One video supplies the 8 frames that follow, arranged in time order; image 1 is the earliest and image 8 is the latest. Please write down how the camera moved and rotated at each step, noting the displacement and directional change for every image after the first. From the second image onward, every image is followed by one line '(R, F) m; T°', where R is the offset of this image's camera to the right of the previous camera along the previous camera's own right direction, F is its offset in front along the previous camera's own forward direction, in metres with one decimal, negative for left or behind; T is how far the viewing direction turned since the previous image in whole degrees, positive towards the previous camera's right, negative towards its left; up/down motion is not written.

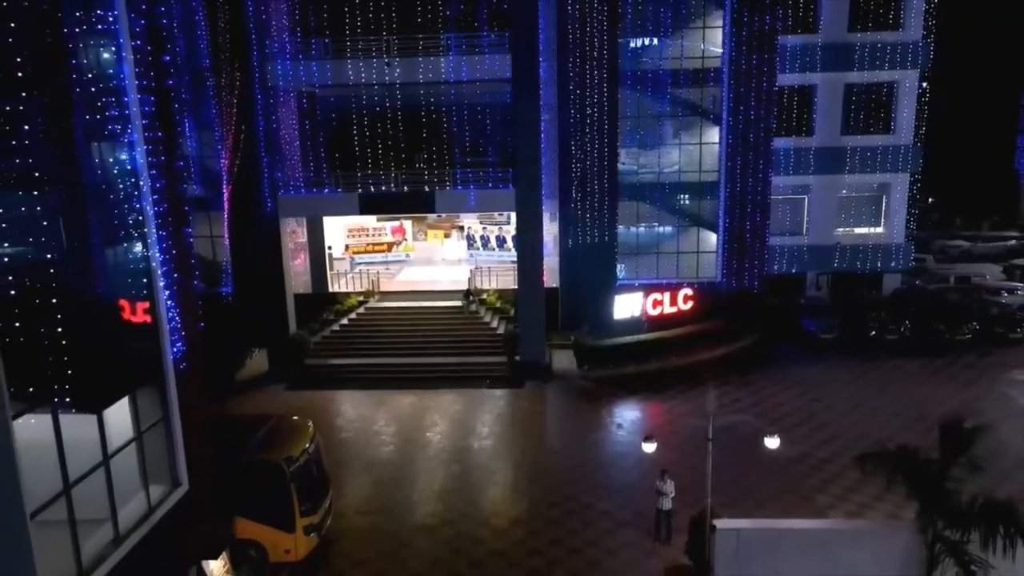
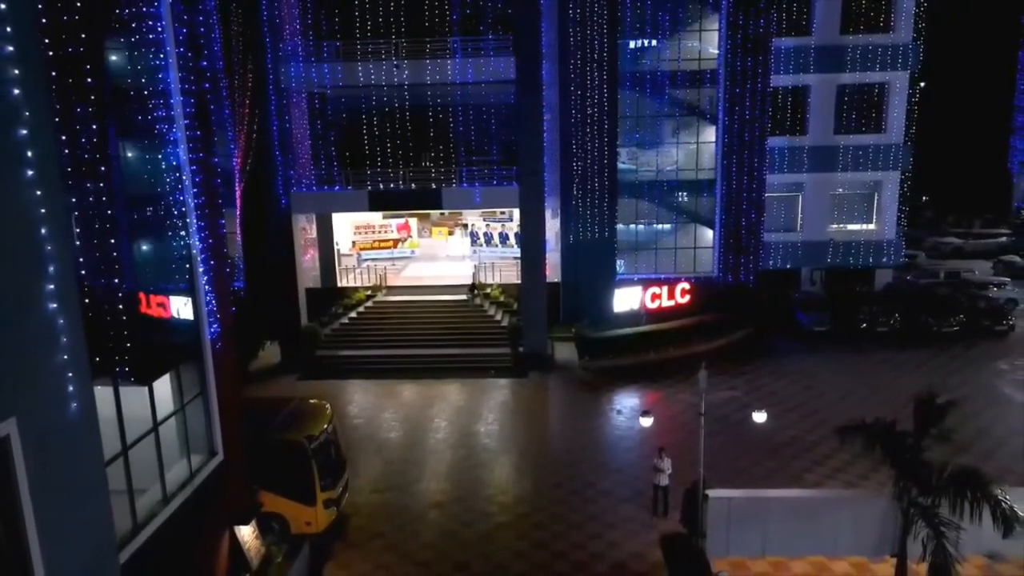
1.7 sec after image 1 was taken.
(-0.1, -0.7) m; 0°
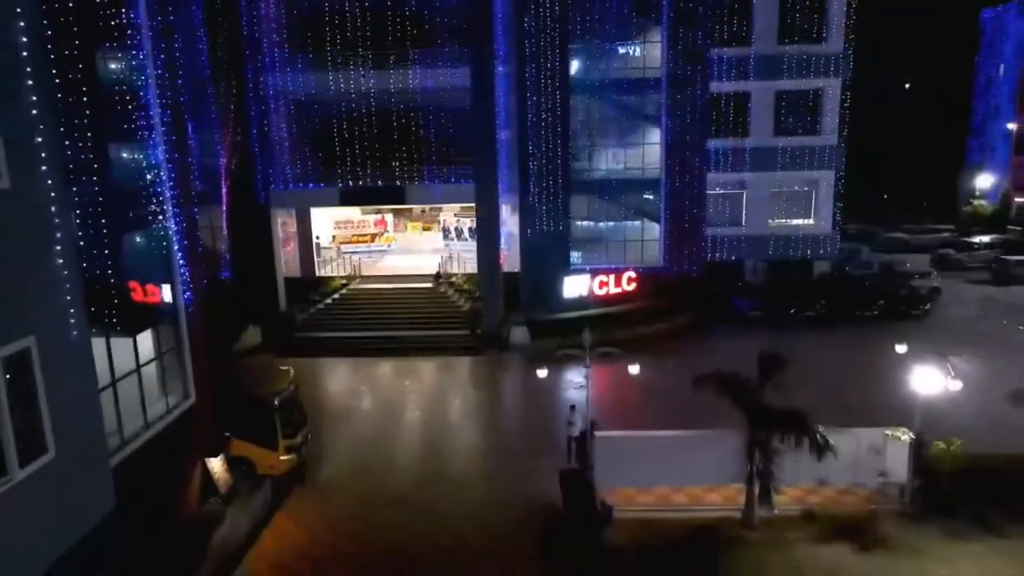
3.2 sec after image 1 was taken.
(+1.1, -1.9) m; 0°
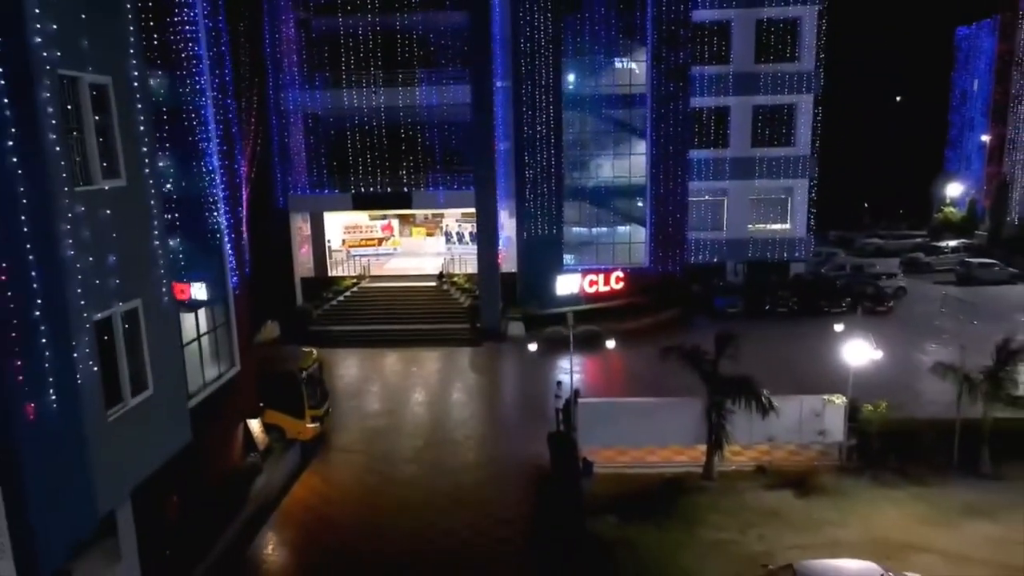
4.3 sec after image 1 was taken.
(+0.1, -1.9) m; 0°
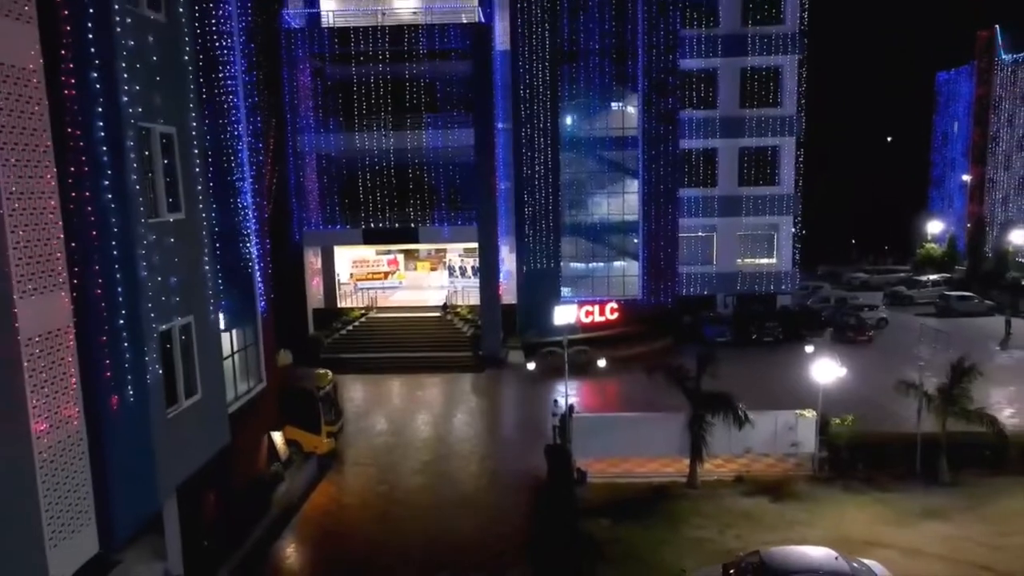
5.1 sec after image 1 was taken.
(0.0, -1.3) m; 0°
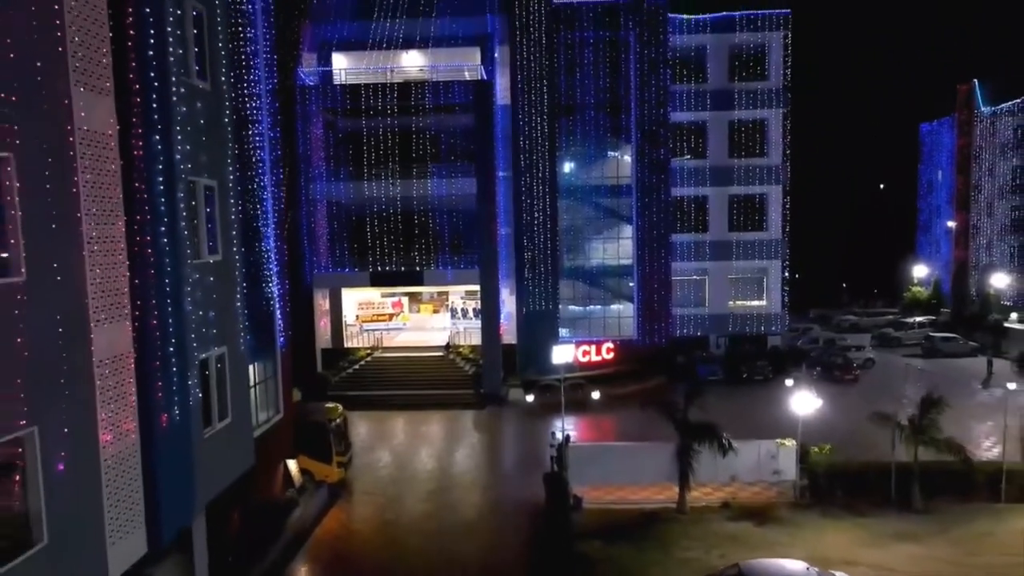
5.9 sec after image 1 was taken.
(0.0, -1.1) m; 0°
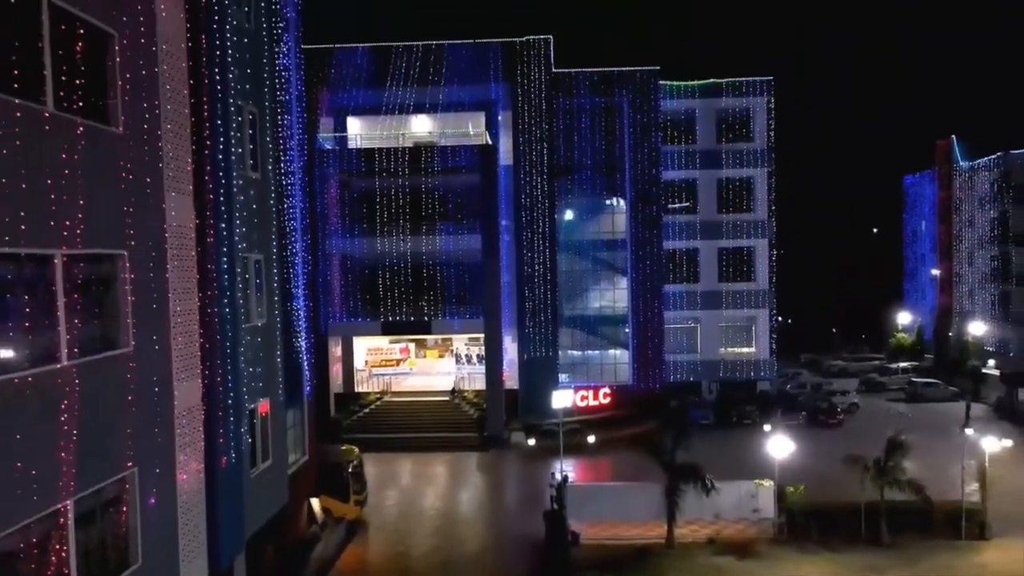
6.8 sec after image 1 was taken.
(-0.1, -1.6) m; 0°
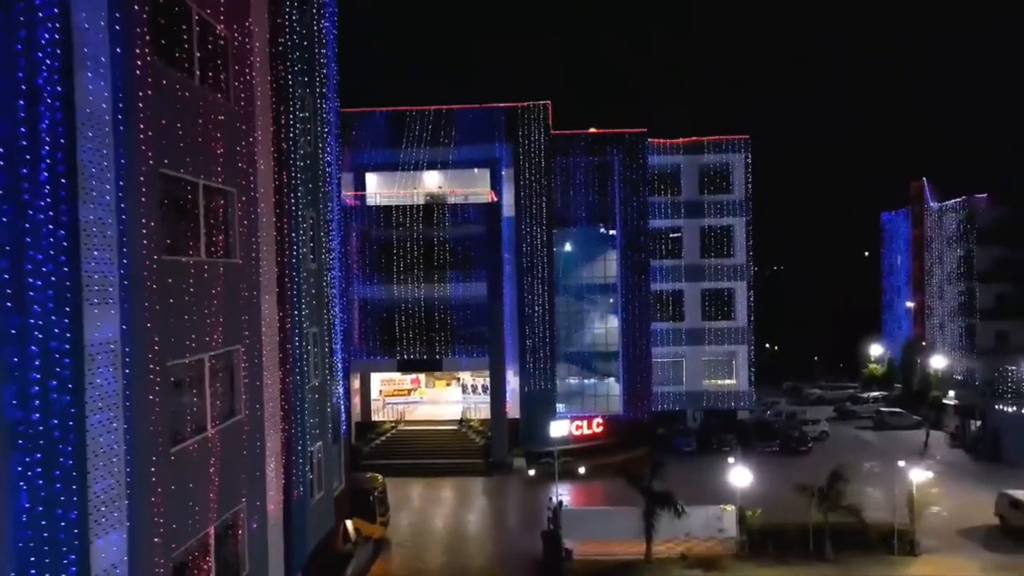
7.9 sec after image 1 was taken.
(-0.1, -3.1) m; 0°
